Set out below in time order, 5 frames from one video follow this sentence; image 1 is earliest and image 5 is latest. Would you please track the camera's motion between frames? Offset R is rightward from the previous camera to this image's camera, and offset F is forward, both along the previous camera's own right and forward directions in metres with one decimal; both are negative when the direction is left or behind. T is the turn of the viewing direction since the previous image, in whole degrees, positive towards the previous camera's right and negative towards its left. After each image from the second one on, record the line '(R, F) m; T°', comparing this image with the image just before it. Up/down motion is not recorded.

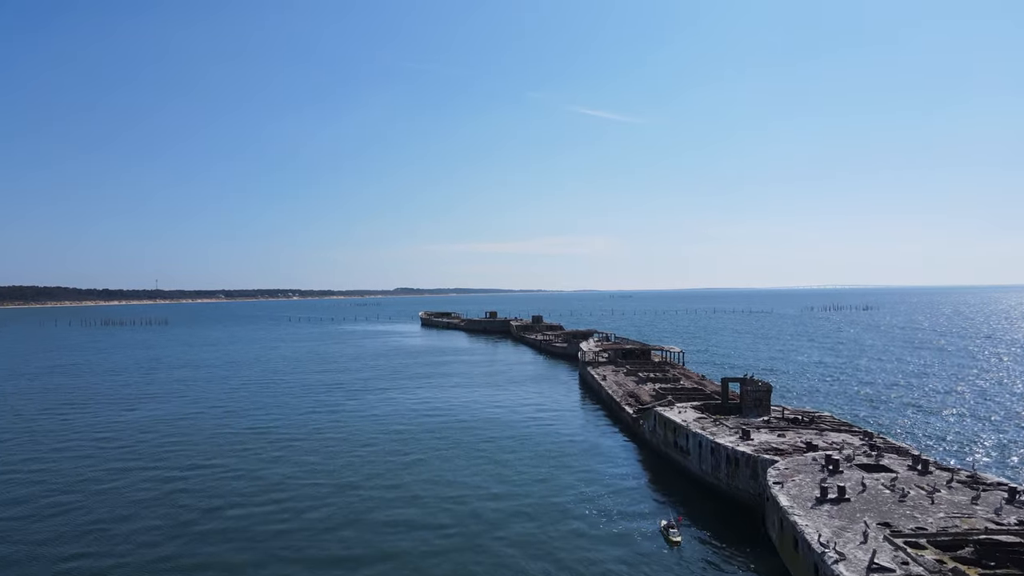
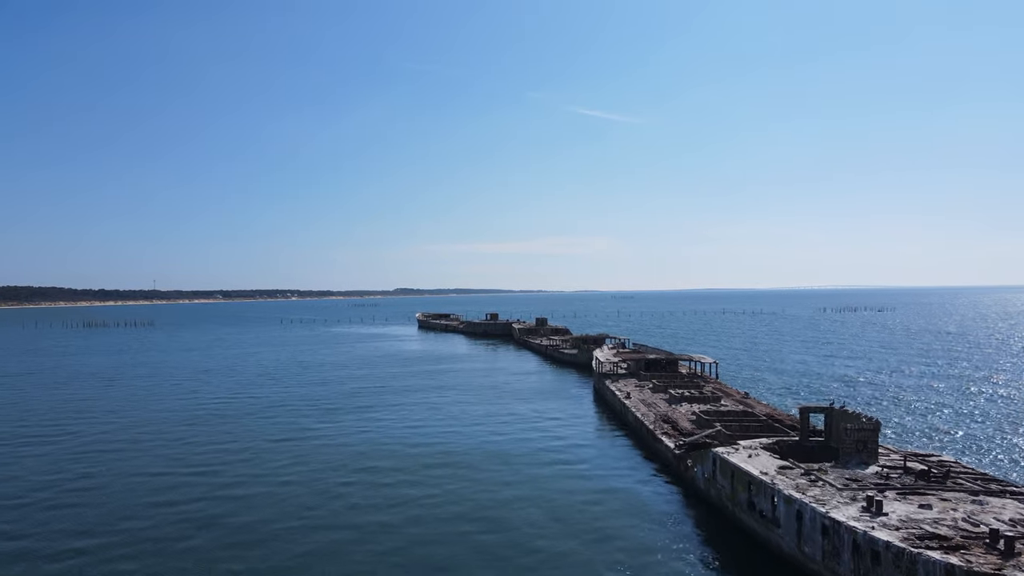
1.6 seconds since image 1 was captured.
(-0.4, +8.7) m; 0°
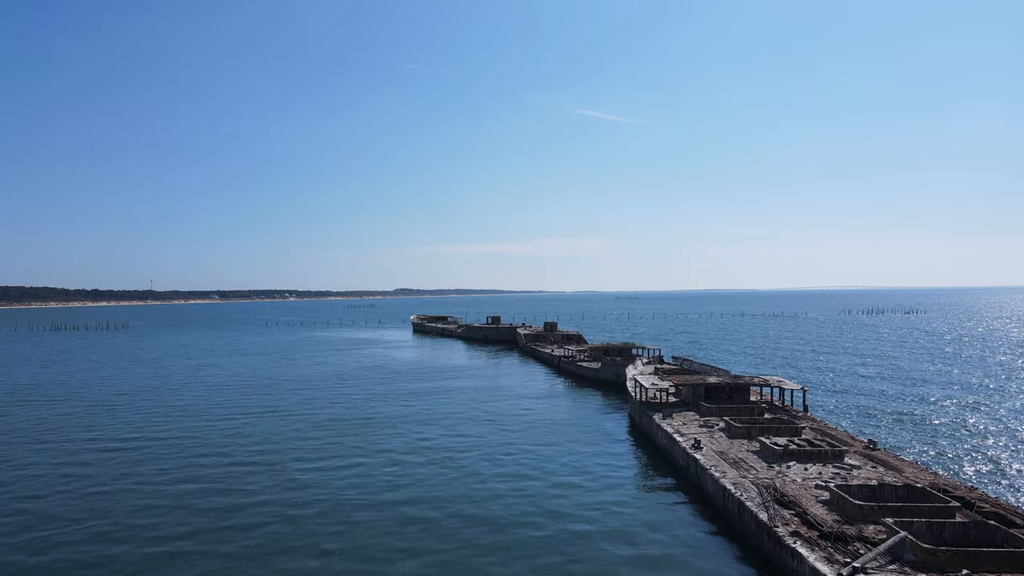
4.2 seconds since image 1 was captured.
(-0.6, +14.5) m; 0°
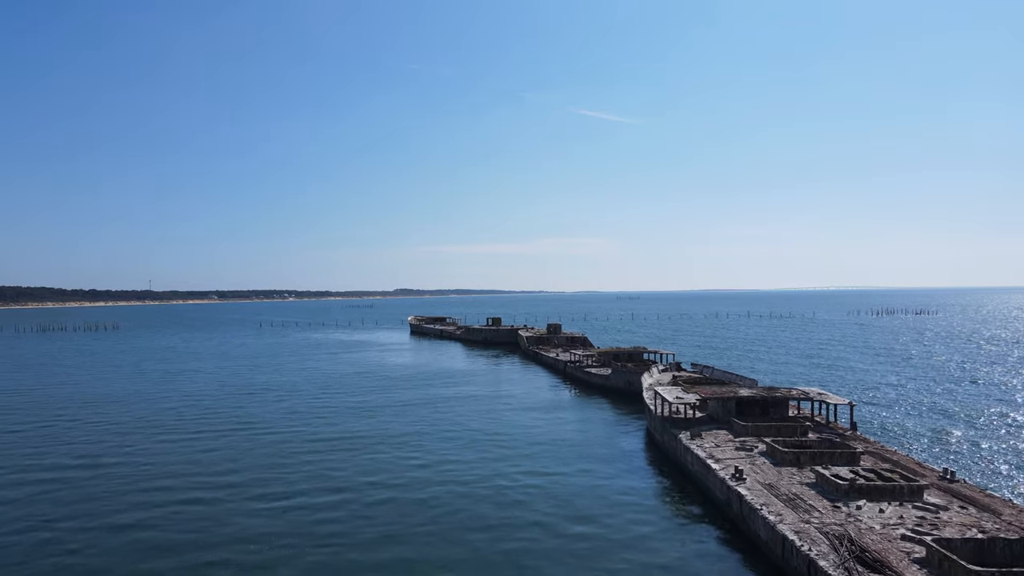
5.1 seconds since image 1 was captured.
(-0.2, +5.2) m; 0°
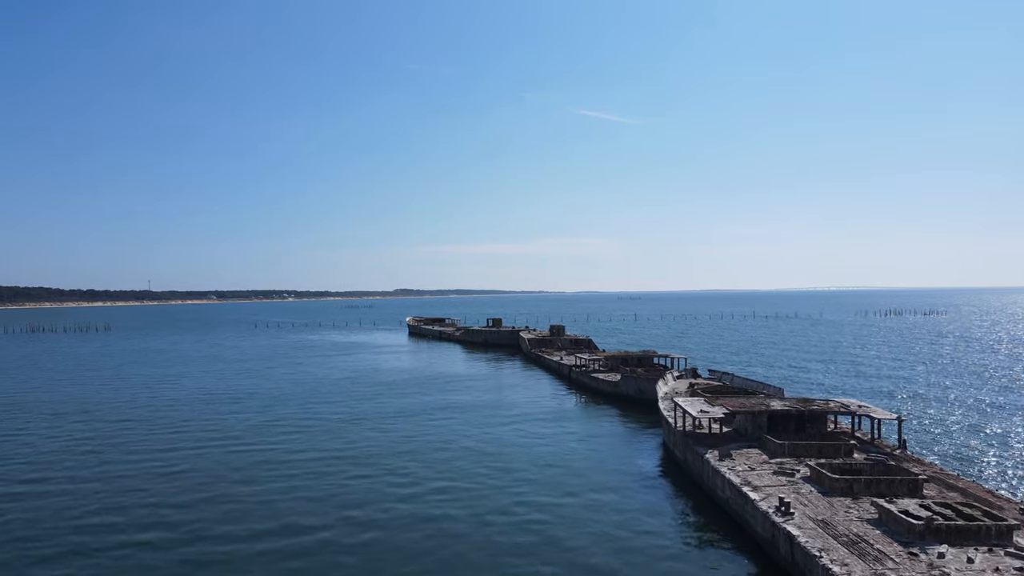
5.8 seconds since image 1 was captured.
(-0.2, +4.0) m; 0°
